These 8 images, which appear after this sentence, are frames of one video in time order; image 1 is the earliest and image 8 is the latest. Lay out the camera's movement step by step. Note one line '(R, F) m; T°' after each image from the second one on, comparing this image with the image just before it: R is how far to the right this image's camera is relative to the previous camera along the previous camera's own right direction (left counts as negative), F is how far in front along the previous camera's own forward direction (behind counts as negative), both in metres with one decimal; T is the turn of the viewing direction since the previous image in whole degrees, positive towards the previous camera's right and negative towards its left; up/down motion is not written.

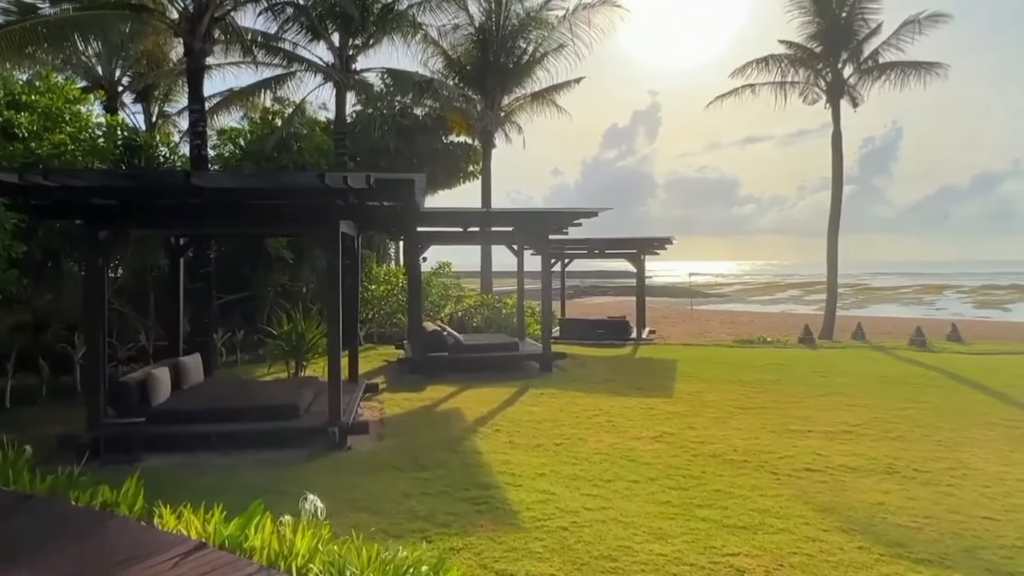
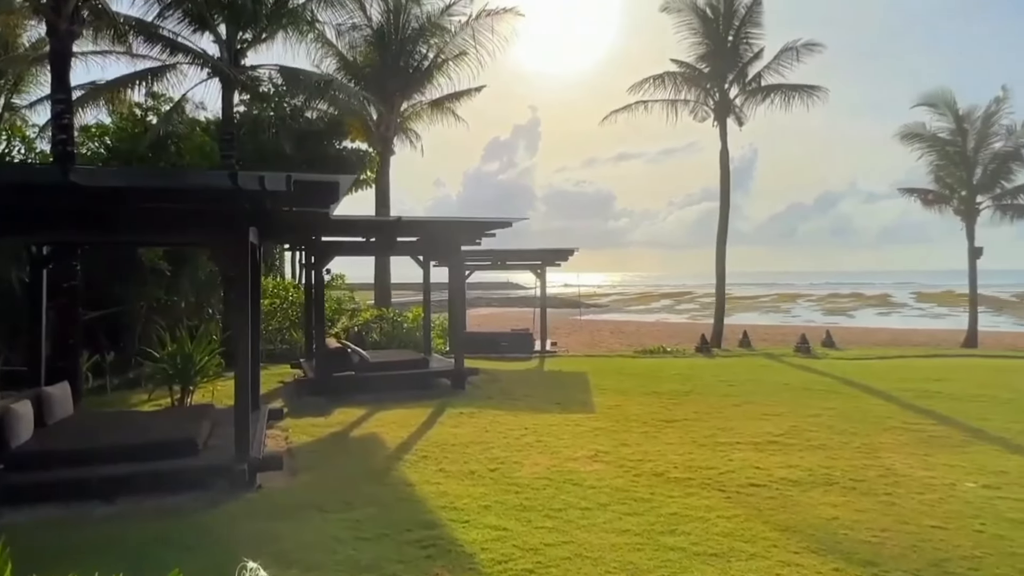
(-0.4, +0.5) m; +10°
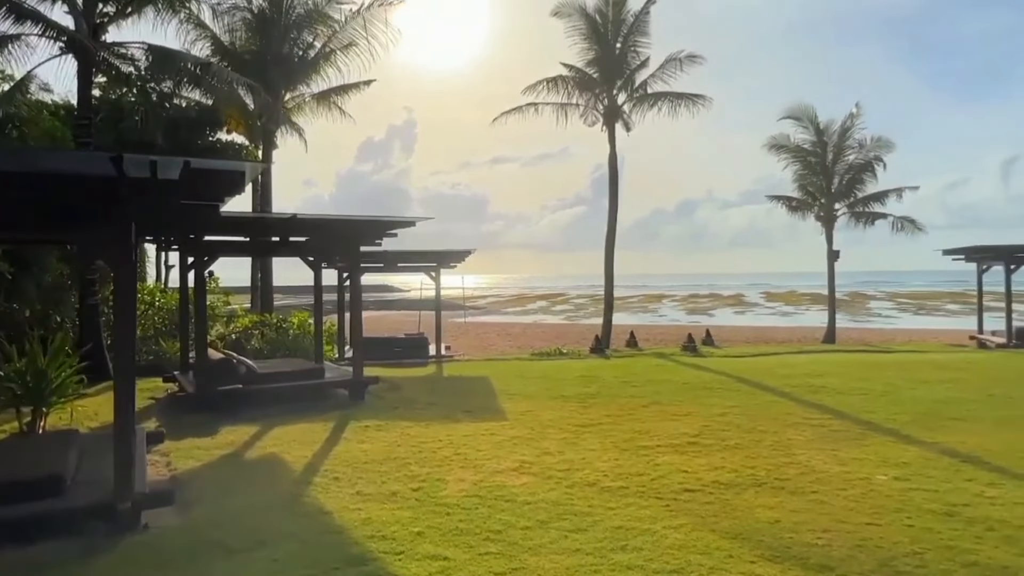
(-0.4, +0.4) m; +10°
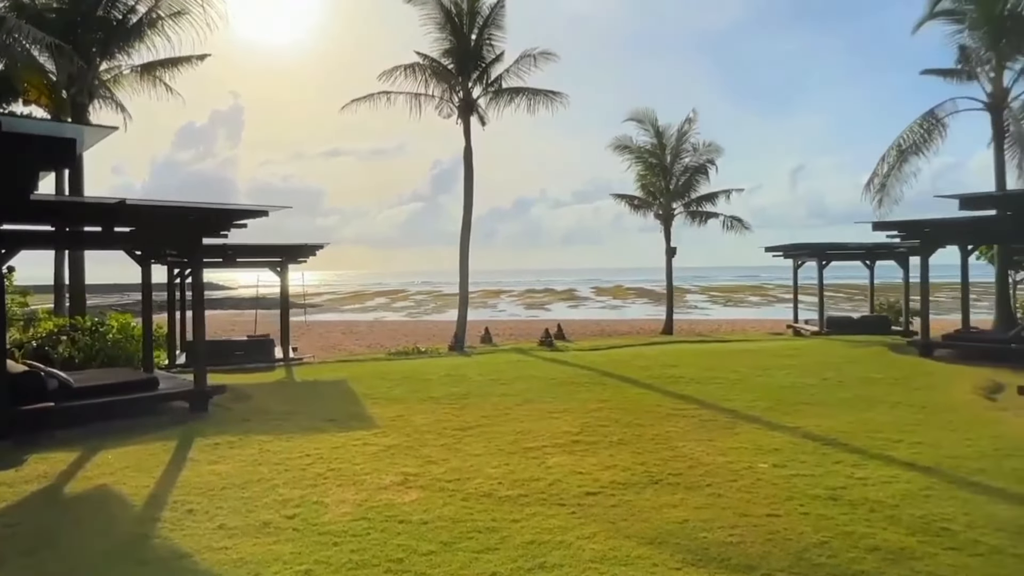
(-0.4, +0.5) m; +13°
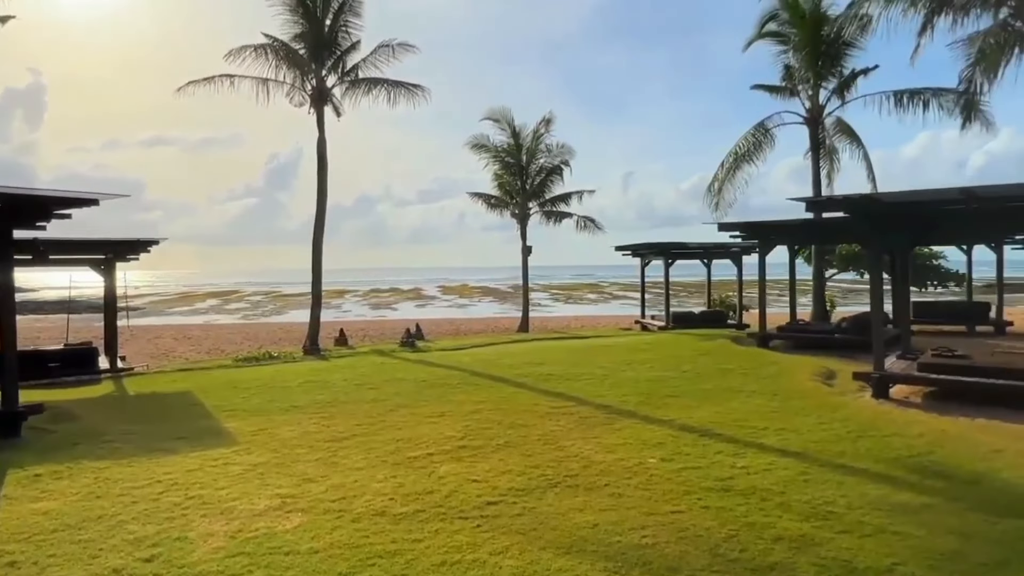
(-0.3, +0.4) m; +13°
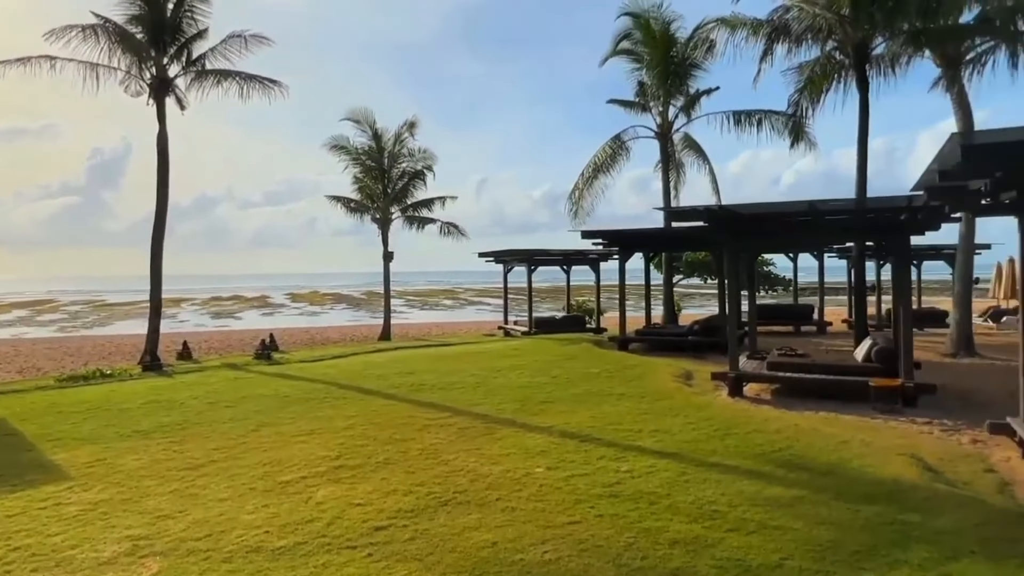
(-0.2, +0.2) m; +12°
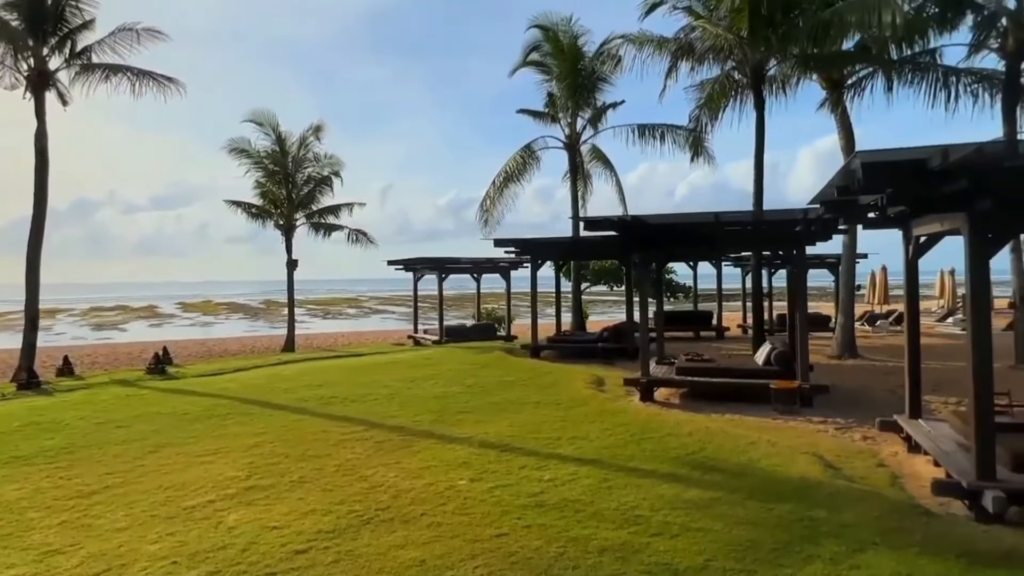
(-0.1, +0.1) m; +8°
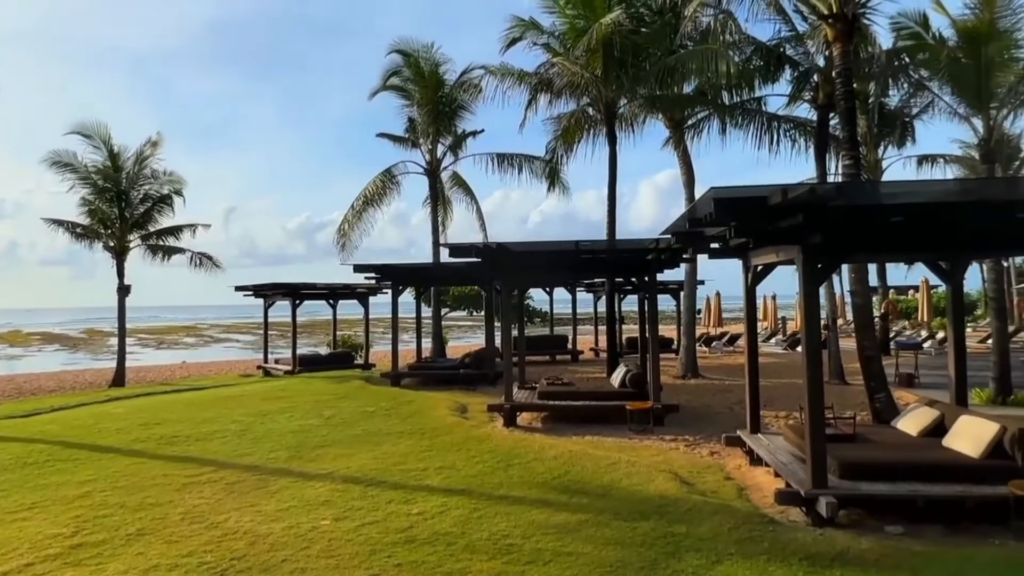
(-0.1, +0.1) m; +12°
